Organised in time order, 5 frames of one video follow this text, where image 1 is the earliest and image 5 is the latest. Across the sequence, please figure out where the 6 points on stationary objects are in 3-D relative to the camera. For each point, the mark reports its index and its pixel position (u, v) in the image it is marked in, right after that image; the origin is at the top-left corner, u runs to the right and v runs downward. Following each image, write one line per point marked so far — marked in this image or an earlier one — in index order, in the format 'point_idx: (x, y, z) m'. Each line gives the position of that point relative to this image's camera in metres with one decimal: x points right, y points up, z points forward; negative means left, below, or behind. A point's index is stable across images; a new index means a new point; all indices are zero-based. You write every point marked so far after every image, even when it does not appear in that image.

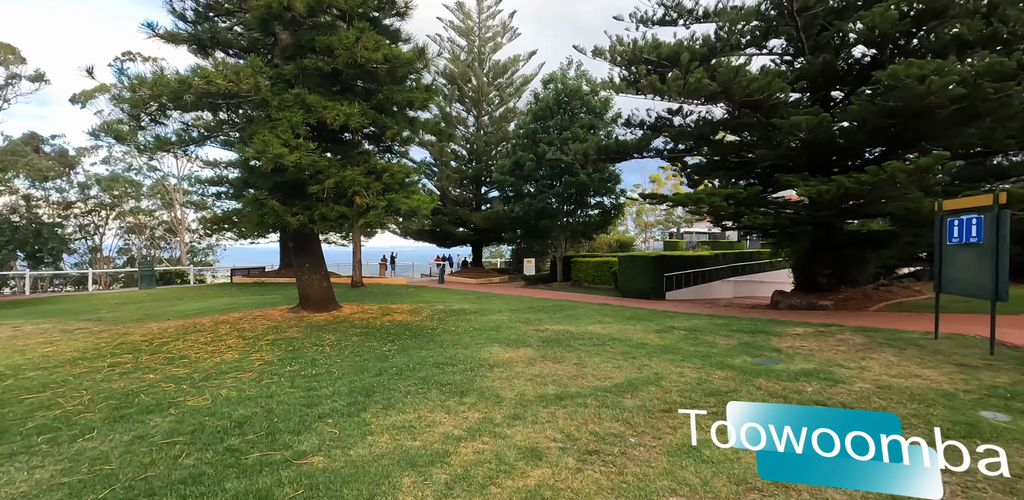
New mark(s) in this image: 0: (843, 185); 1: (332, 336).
0: (+7.9, +1.5, +10.6) m
1: (-3.0, -1.4, +7.2) m
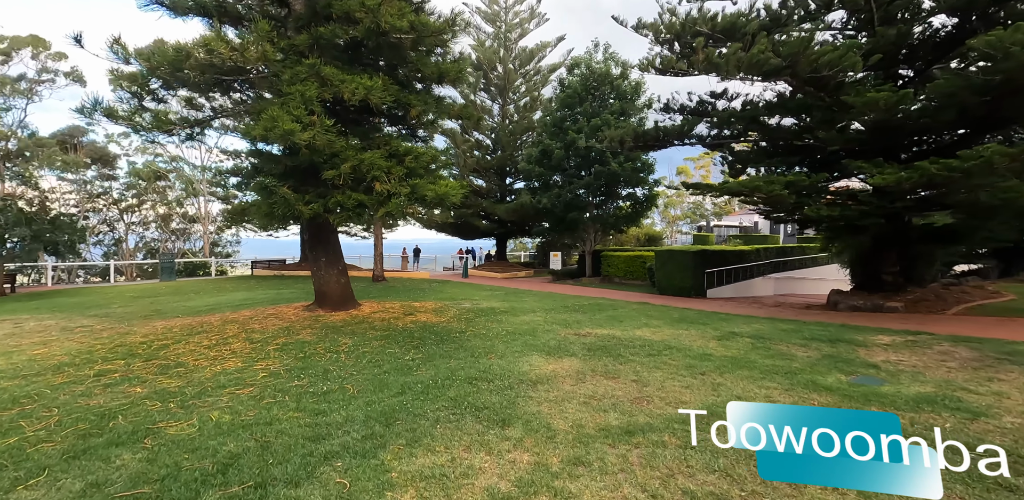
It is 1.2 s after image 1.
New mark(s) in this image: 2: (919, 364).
0: (+8.7, +1.6, +9.2) m
1: (-2.4, -1.3, +6.4) m
2: (+5.4, -1.5, +5.8) m
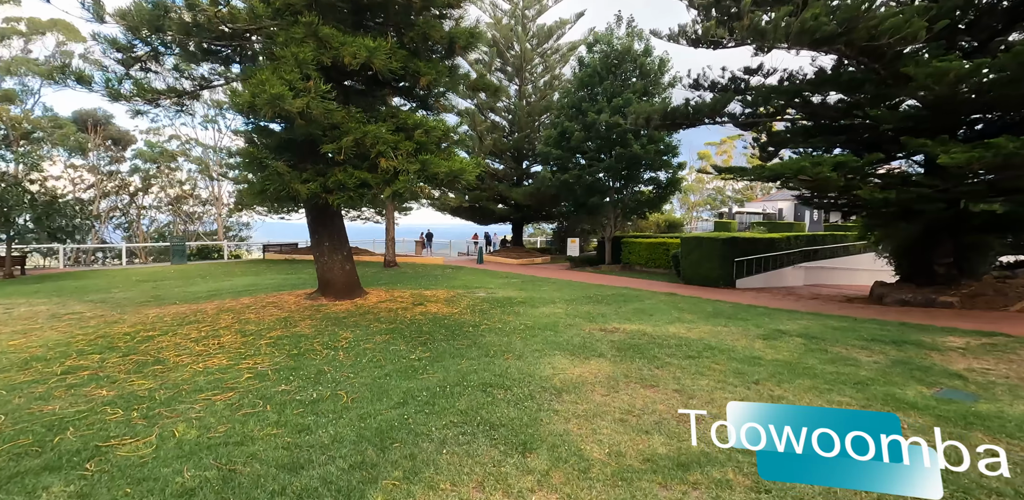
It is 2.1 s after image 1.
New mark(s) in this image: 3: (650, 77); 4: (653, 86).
0: (+9.0, +1.8, +8.1) m
1: (-2.1, -1.1, +5.7) m
2: (+5.6, -1.4, +4.9) m
3: (+6.3, +7.8, +20.0) m
4: (+6.4, +7.3, +19.7) m
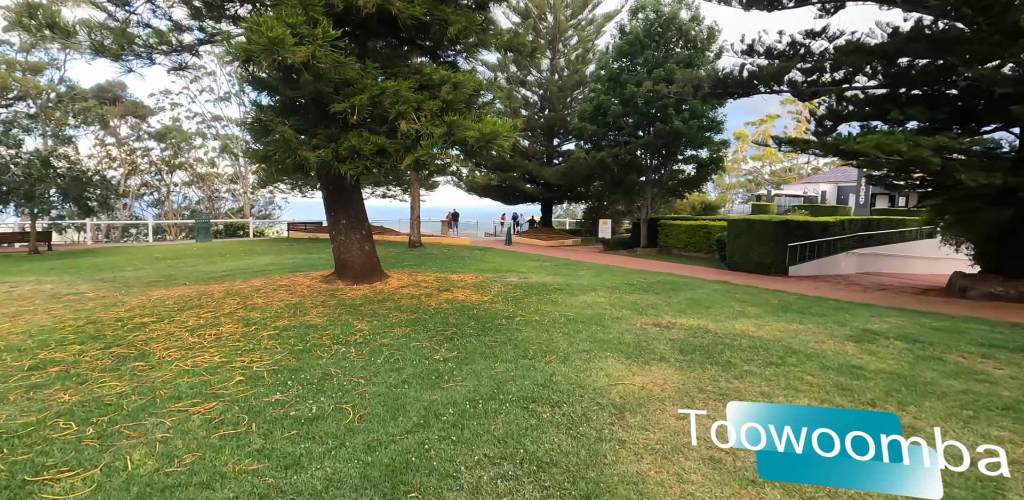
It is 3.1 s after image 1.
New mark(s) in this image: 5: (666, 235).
0: (+9.6, +2.0, +6.6) m
1: (-1.7, -0.8, +5.0) m
2: (+6.0, -1.3, +3.8) m
3: (+7.6, +8.5, +18.3) m
4: (+7.7, +8.0, +18.1) m
5: (+6.6, +0.6, +18.8) m
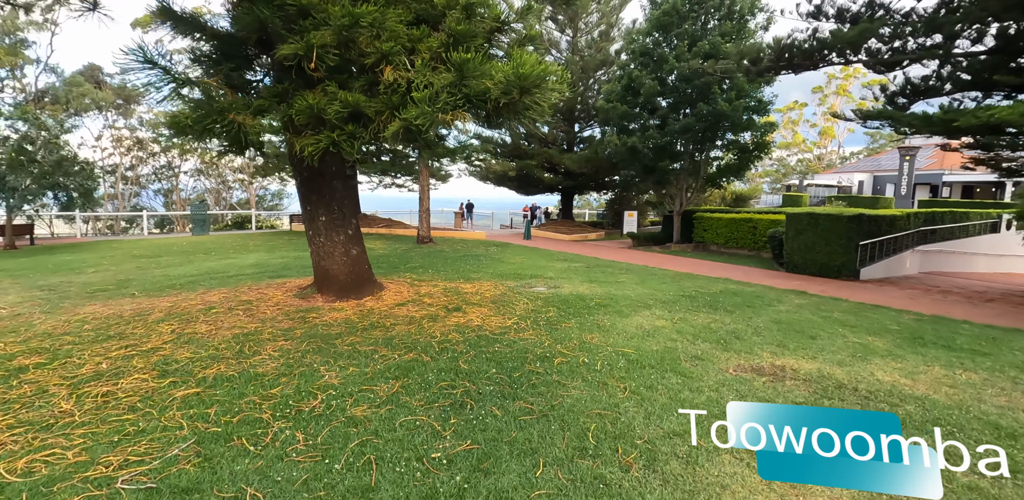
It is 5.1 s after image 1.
0: (+10.0, +1.9, +4.5) m
1: (-1.4, -0.9, +3.4) m
2: (+6.3, -1.5, +1.9) m
3: (+8.5, +8.7, +16.2) m
4: (+8.5, +8.1, +16.0) m
5: (+7.4, +0.8, +16.9) m
